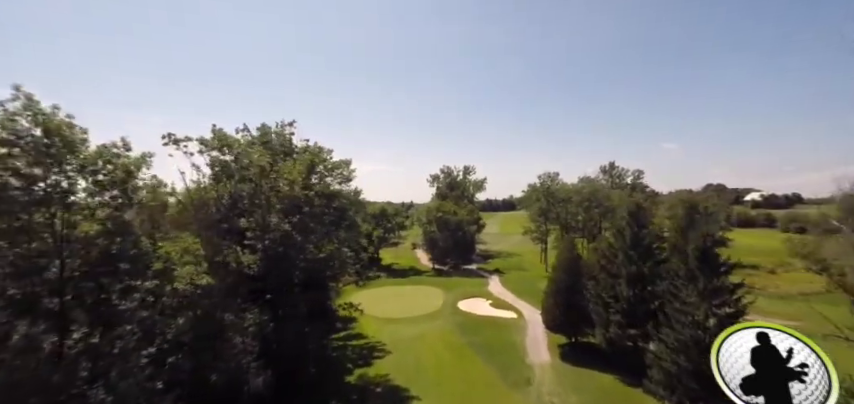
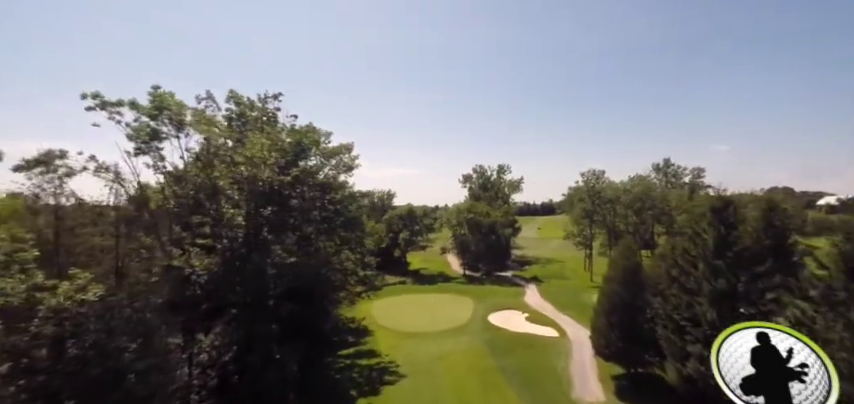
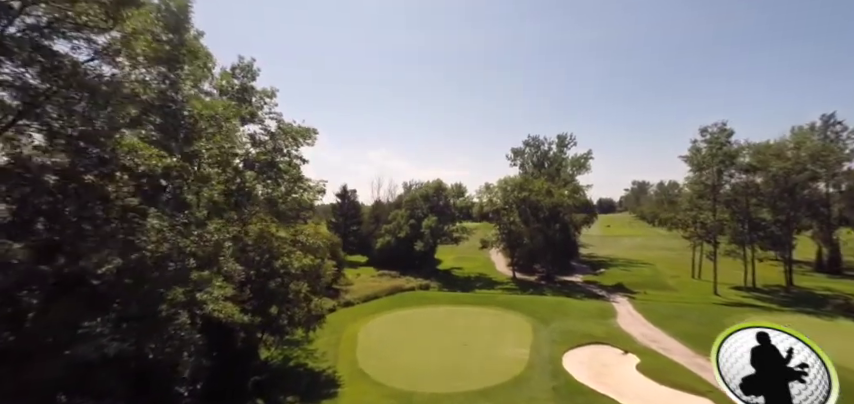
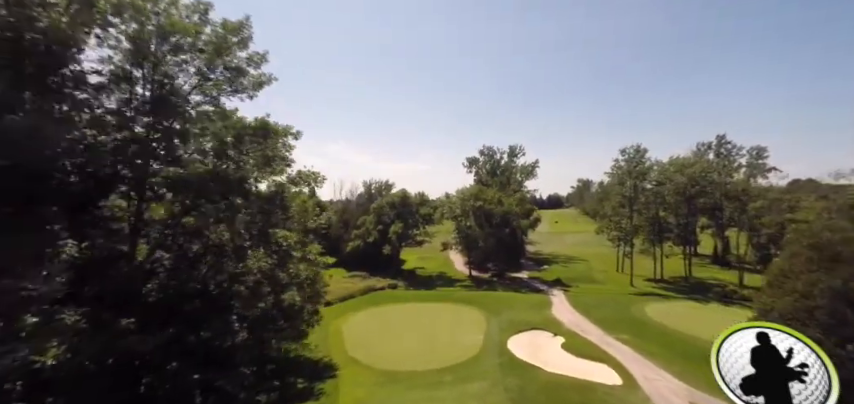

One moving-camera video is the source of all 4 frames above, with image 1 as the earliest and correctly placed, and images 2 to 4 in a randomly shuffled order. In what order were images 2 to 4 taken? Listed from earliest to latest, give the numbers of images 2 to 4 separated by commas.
2, 4, 3
